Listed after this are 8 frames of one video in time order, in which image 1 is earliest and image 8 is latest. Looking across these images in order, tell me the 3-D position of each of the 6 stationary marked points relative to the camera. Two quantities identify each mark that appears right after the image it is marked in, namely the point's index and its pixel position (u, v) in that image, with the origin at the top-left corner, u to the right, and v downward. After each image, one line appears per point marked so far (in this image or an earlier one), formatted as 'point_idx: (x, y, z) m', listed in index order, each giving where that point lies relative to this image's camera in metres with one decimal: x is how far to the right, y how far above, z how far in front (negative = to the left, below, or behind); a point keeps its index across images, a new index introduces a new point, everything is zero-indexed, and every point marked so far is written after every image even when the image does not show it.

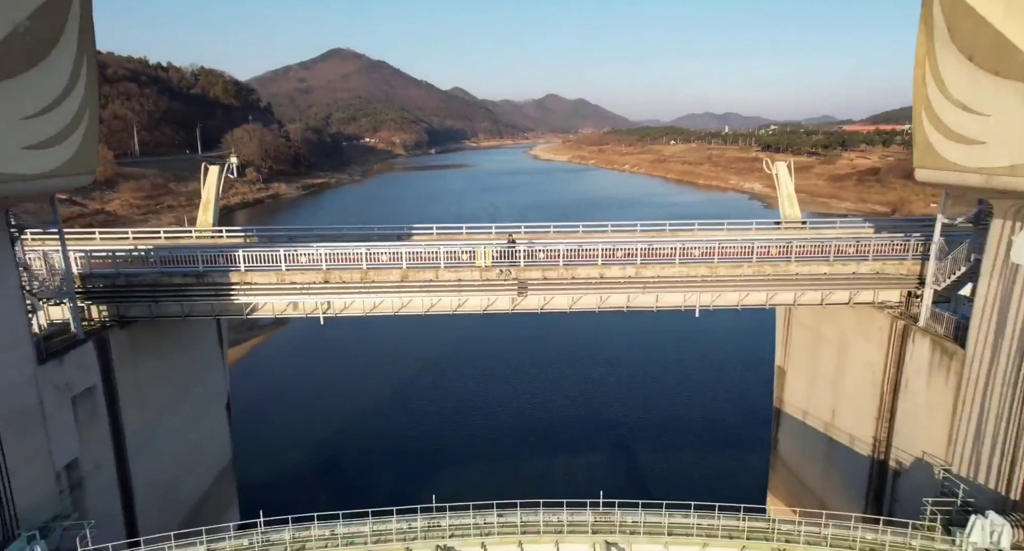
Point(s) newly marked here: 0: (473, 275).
0: (-0.6, 0.0, +10.6) m
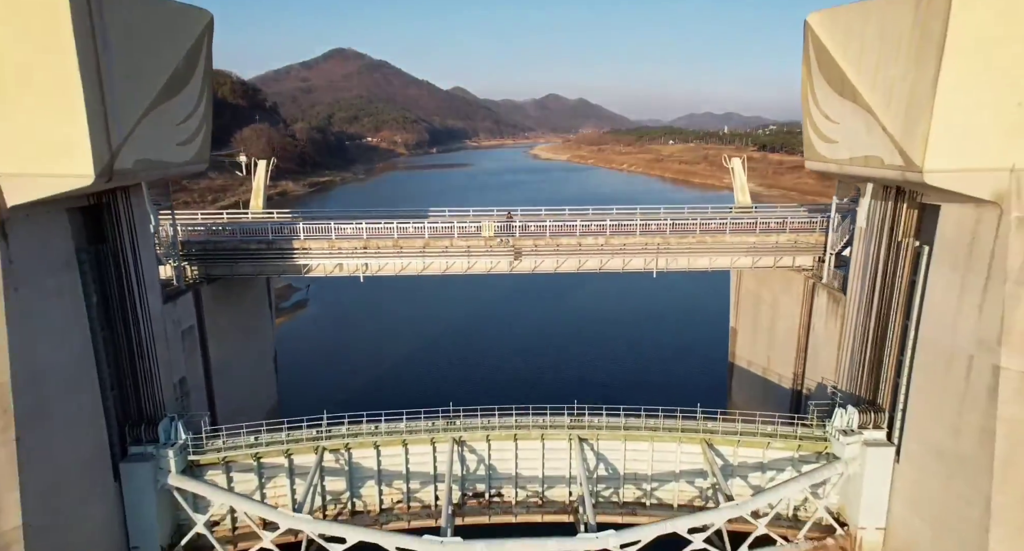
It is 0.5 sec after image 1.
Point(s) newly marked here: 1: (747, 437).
0: (-0.7, +0.7, +13.8) m
1: (+4.6, -3.3, +11.0) m
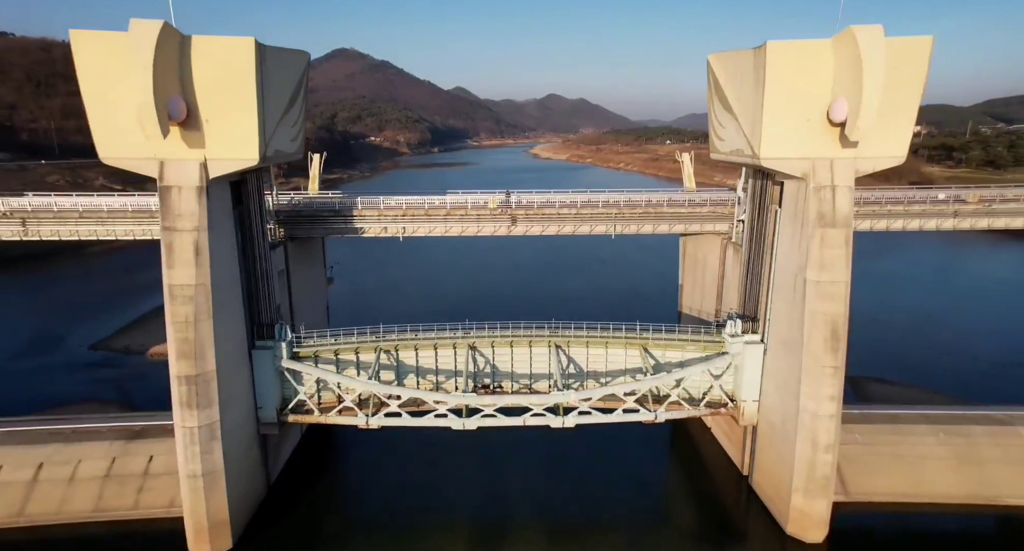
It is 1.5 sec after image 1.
0: (-0.8, +2.0, +19.3) m
1: (+4.5, -2.0, +16.5) m
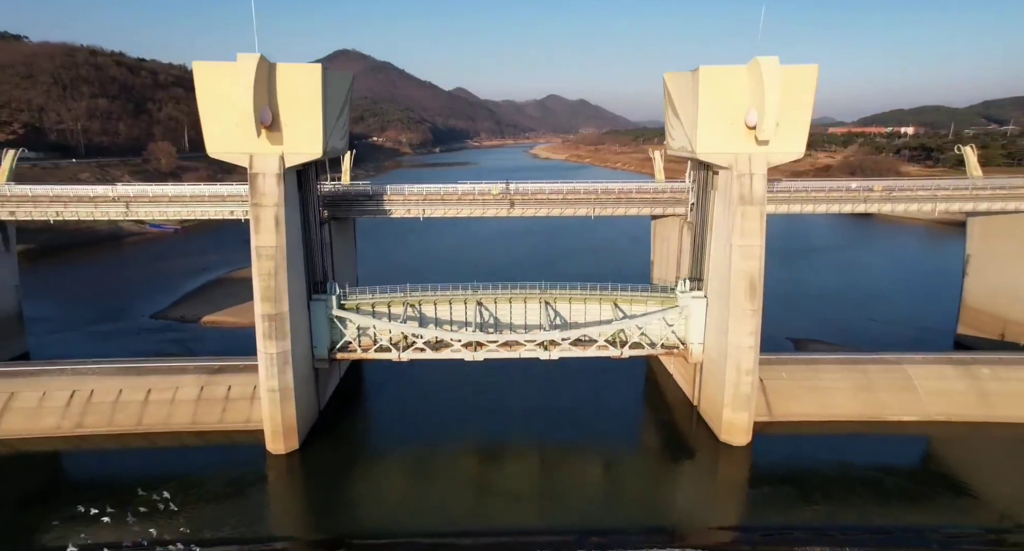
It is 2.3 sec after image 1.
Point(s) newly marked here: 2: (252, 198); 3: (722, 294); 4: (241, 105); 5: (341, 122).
0: (-0.8, +3.1, +23.9) m
1: (+4.5, -0.9, +21.1) m
2: (-7.6, +2.4, +17.4) m
3: (+6.8, -0.6, +18.7) m
4: (-7.7, +4.8, +16.7) m
5: (-5.8, +5.2, +20.0) m
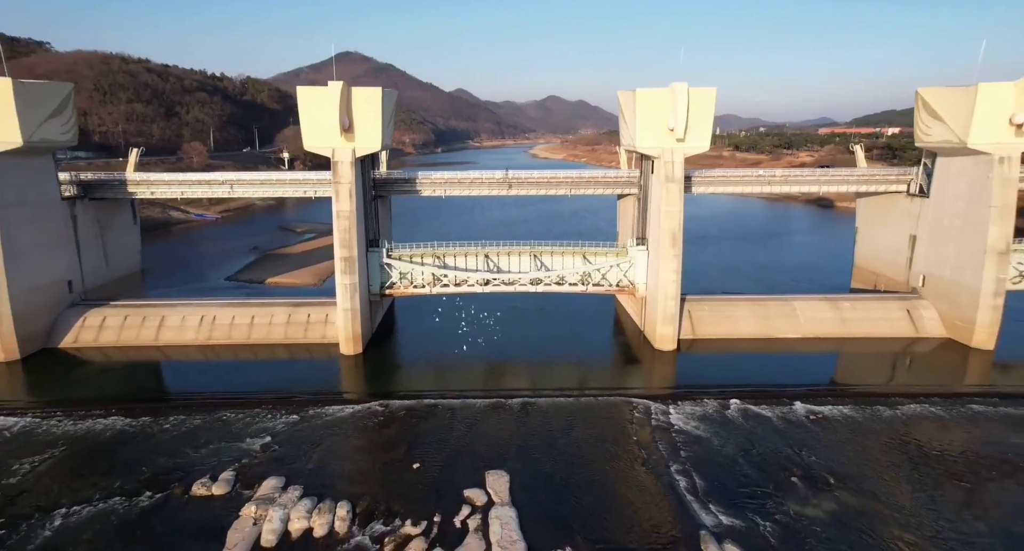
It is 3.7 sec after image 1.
0: (-0.9, +5.0, +32.3) m
1: (+4.4, +1.0, +29.5) m
2: (-7.7, +4.3, +25.8) m
3: (+6.7, +1.4, +27.1) m
4: (-7.8, +6.8, +25.1) m
5: (-5.9, +7.2, +28.4) m
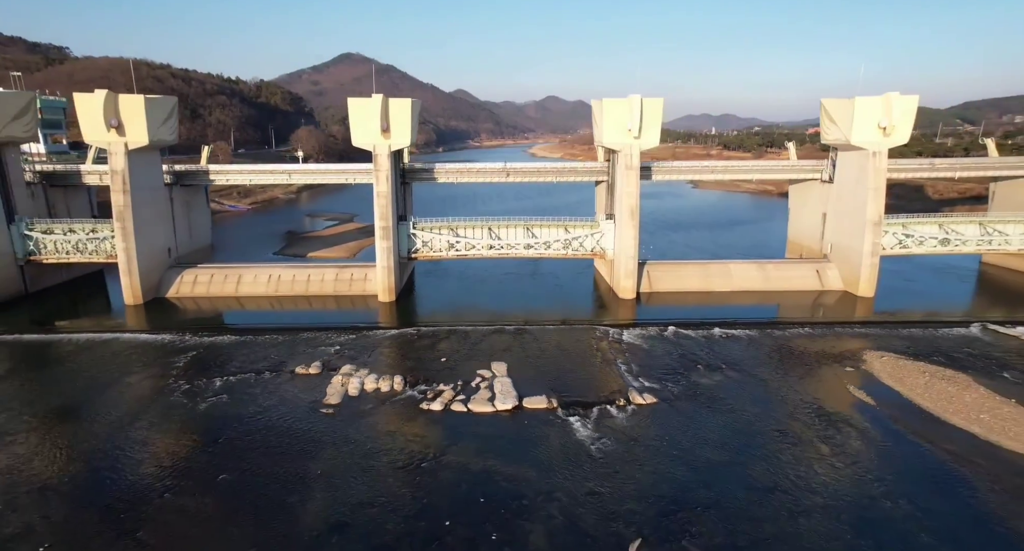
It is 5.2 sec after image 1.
0: (-1.1, +7.0, +40.5) m
1: (+4.2, +3.0, +37.7) m
2: (-7.9, +6.3, +34.1) m
3: (+6.6, +3.4, +35.4) m
4: (-7.9, +8.8, +33.4) m
5: (-6.1, +9.2, +36.7) m
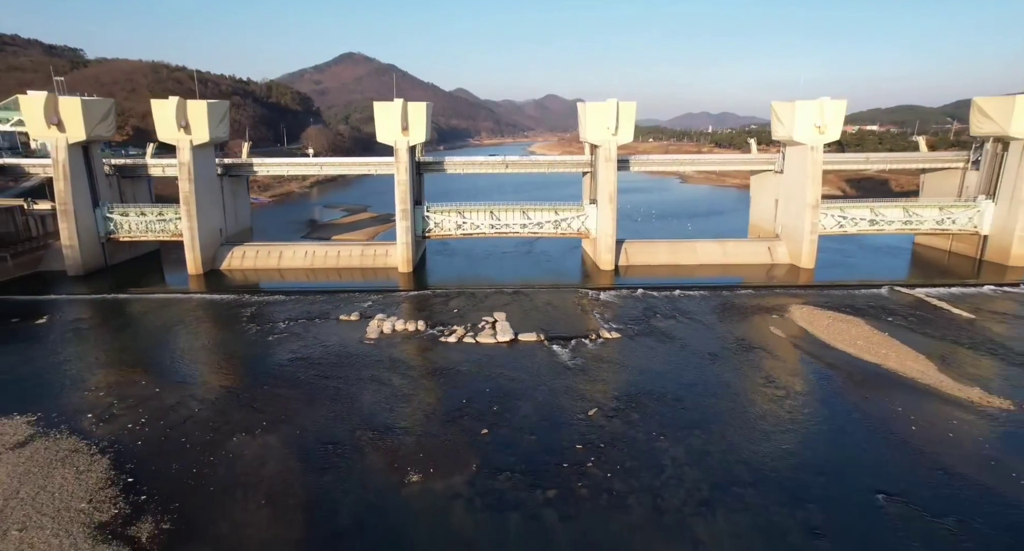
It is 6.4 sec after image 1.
0: (-1.2, +8.8, +47.1) m
1: (+4.1, +4.8, +44.3) m
2: (-8.0, +8.0, +40.7) m
3: (+6.4, +5.1, +42.0) m
4: (-8.1, +10.5, +39.9) m
5: (-6.2, +10.9, +43.3) m
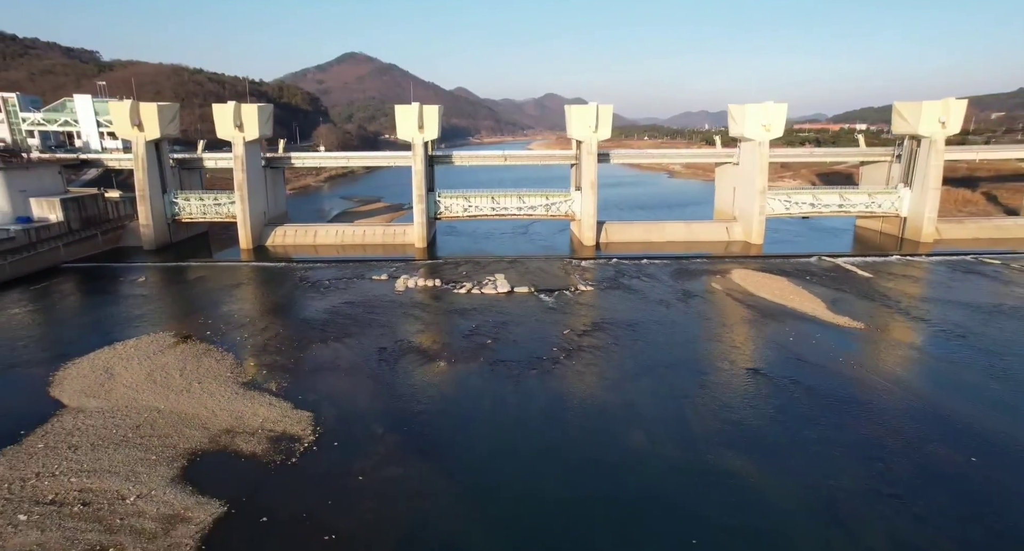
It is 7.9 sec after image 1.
0: (-1.4, +10.8, +55.0) m
1: (+3.9, +6.8, +52.2) m
2: (-8.2, +10.0, +48.5) m
3: (+6.3, +7.1, +49.9) m
4: (-8.2, +12.5, +47.8) m
5: (-6.4, +12.9, +51.1) m
